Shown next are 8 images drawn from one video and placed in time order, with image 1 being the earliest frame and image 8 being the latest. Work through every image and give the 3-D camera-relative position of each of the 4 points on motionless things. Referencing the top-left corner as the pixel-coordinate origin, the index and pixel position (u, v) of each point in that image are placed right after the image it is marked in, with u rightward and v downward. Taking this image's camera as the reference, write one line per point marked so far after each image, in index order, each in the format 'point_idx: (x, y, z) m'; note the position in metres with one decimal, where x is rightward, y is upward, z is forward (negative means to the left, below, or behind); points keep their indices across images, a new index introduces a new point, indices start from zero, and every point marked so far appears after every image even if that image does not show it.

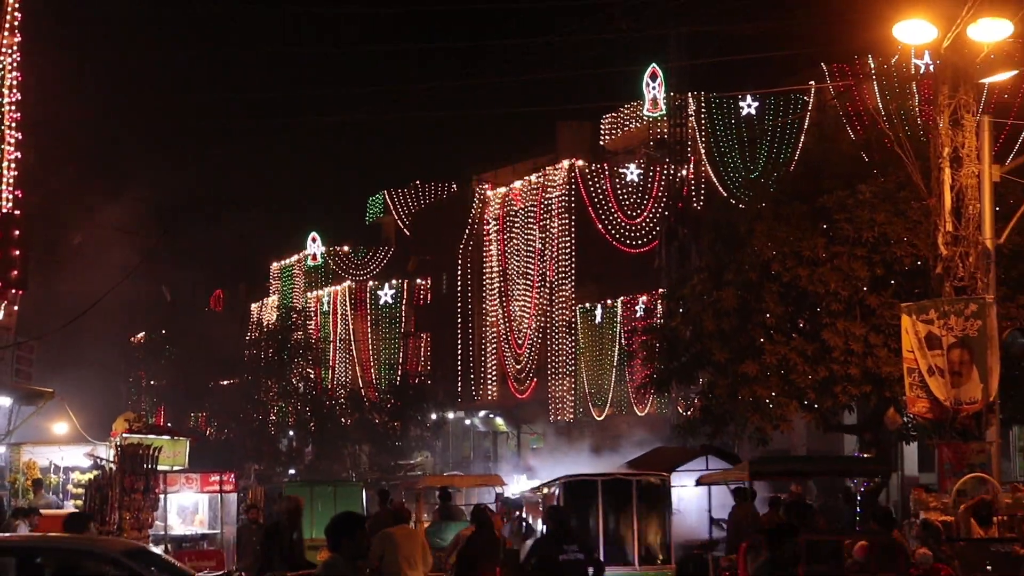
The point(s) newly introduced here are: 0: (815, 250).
0: (+3.1, +0.4, +17.2) m
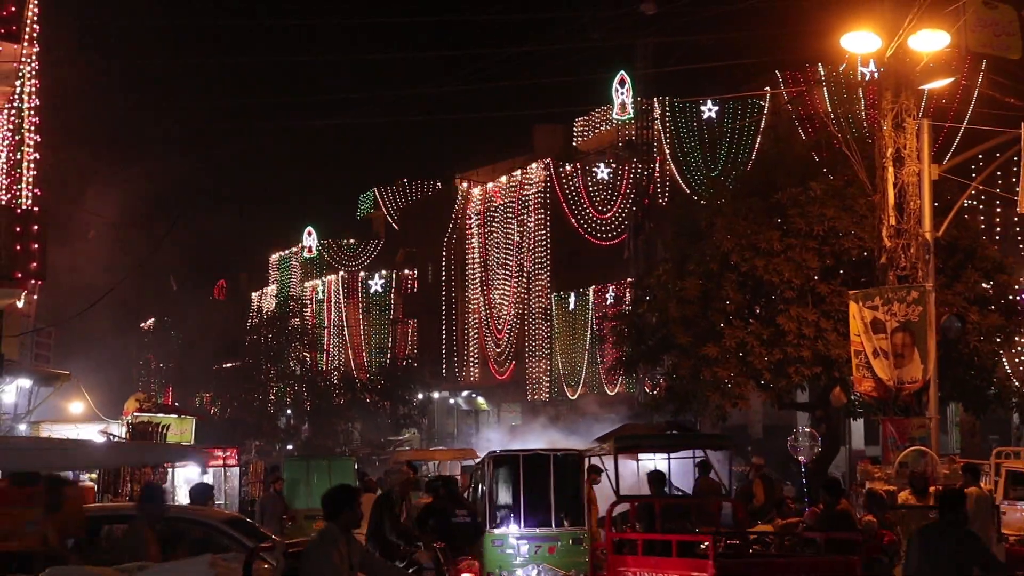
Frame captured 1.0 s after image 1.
0: (+2.8, +0.5, +18.7) m
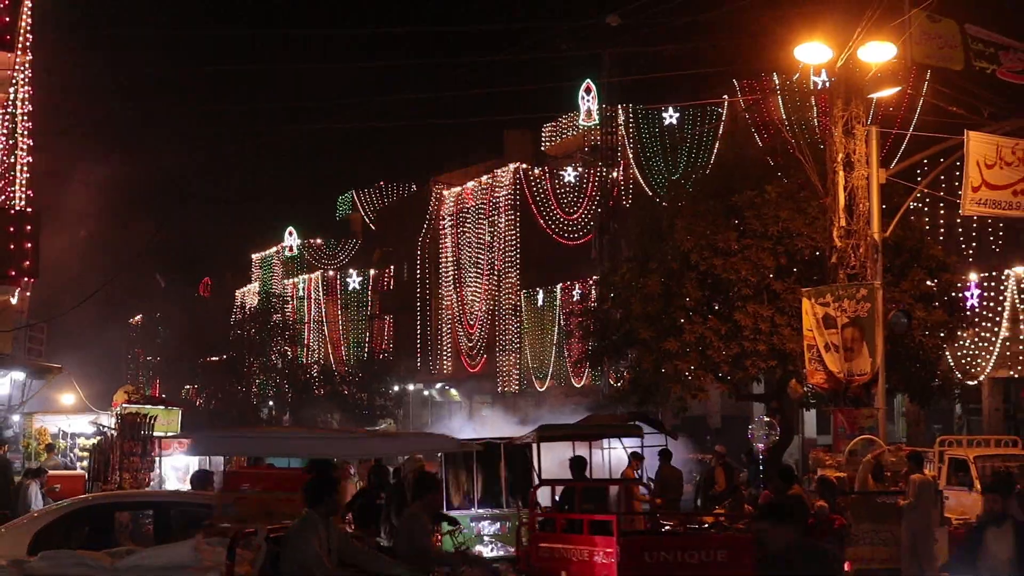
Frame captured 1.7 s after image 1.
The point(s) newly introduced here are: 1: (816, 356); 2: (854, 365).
0: (+2.5, +0.5, +19.7) m
1: (+2.9, -0.7, +15.9) m
2: (+3.1, -0.7, +15.4) m
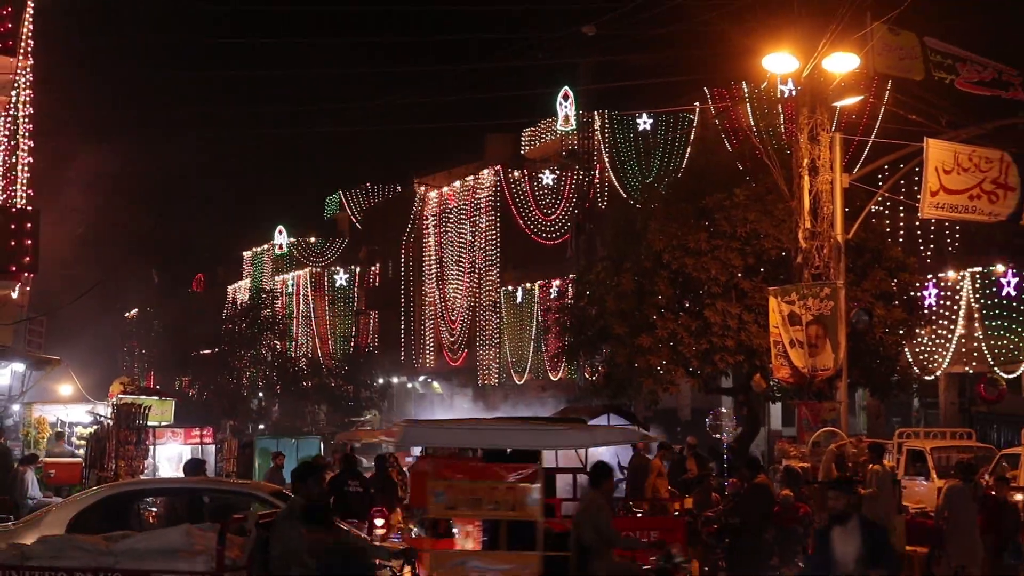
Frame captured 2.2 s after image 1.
0: (+2.3, +0.6, +20.7) m
1: (+2.7, -0.6, +16.8) m
2: (+2.9, -0.7, +16.4) m
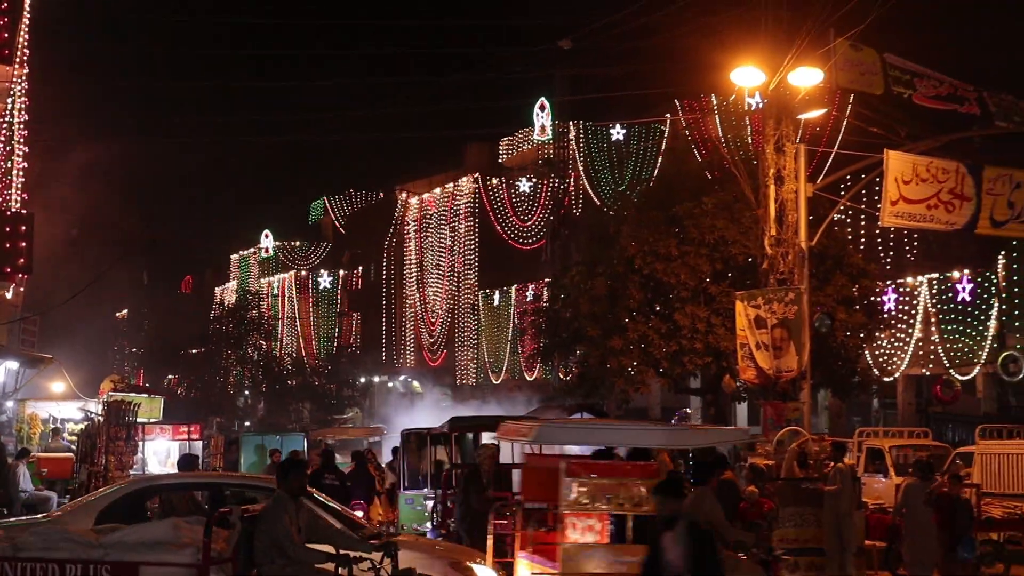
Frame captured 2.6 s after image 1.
0: (+2.0, +0.5, +21.6) m
1: (+2.5, -0.7, +17.7) m
2: (+2.7, -0.7, +17.3) m
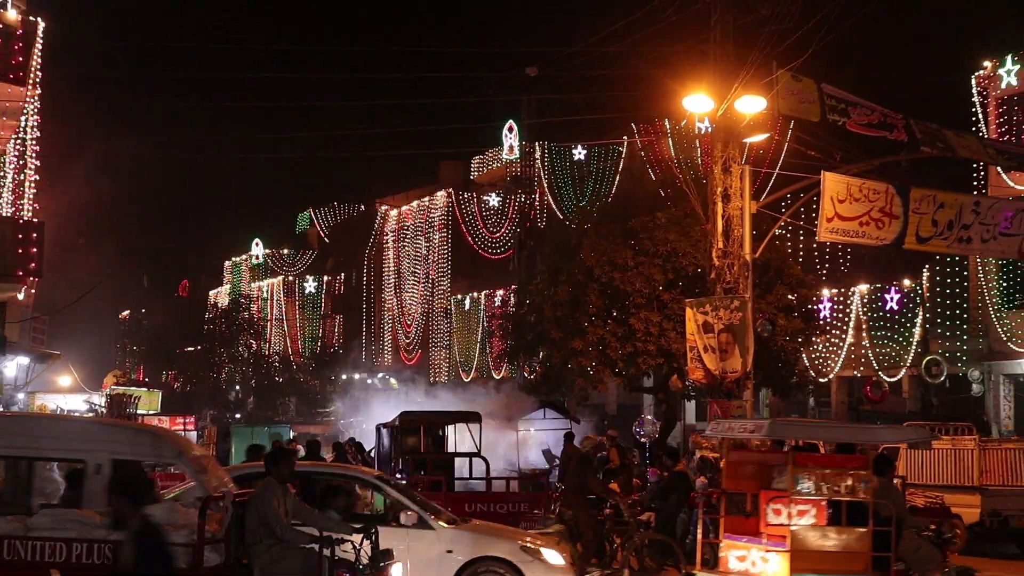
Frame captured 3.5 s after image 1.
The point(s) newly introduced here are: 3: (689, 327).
0: (+1.6, +0.4, +23.7) m
1: (+2.1, -0.8, +19.8) m
2: (+2.3, -0.8, +19.3) m
3: (+2.0, -0.4, +19.8) m
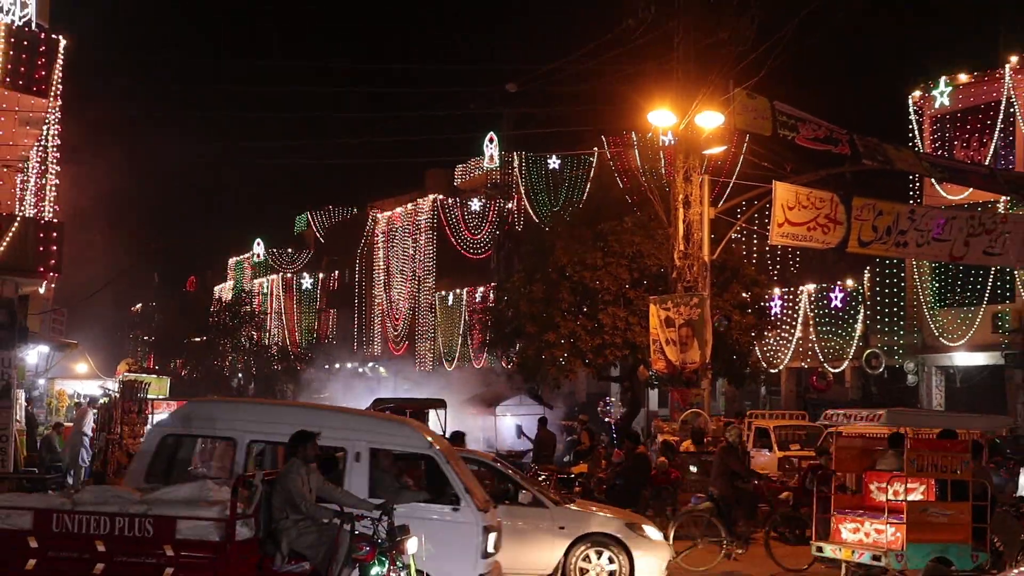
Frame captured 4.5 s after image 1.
0: (+1.3, +0.4, +26.0) m
1: (+1.8, -0.8, +22.1) m
2: (+2.0, -0.8, +21.7) m
3: (+1.7, -0.4, +22.1) m
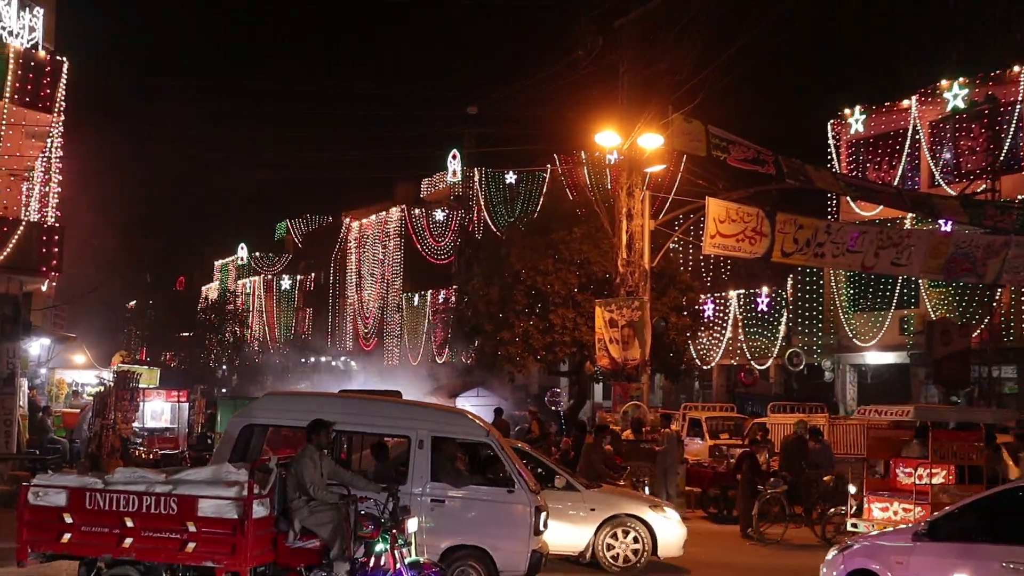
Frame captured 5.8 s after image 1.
0: (+0.6, +0.4, +28.8) m
1: (+1.2, -0.8, +25.0) m
2: (+1.4, -0.9, +24.6) m
3: (+1.1, -0.5, +25.0) m
